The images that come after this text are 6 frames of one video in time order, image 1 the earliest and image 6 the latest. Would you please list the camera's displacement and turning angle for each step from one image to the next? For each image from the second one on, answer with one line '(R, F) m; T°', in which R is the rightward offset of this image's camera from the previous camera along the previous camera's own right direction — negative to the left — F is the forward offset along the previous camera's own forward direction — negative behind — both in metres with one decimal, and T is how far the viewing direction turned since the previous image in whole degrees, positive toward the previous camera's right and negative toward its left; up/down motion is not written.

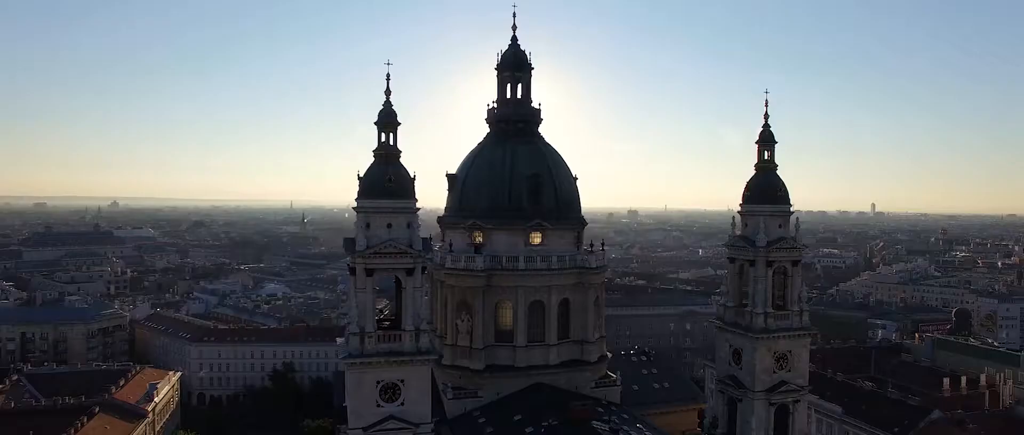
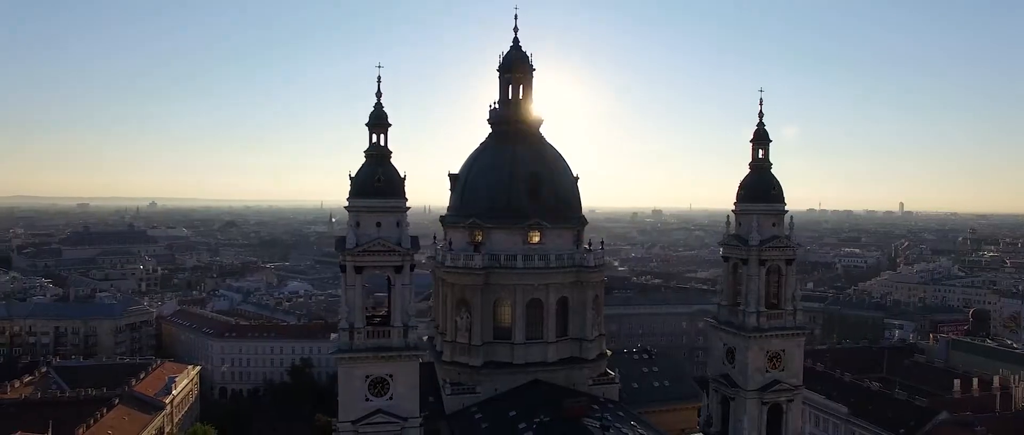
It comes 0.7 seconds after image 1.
(+2.6, -0.7) m; -3°
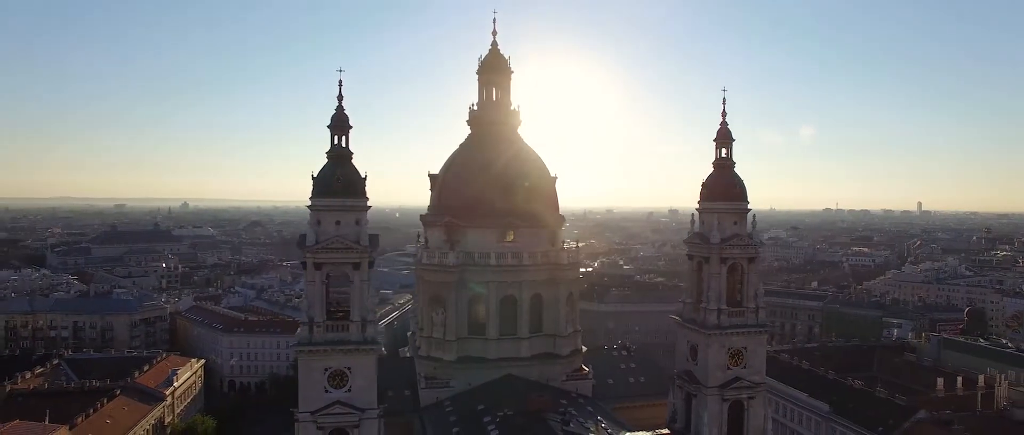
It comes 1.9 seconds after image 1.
(+4.4, -1.0) m; -3°
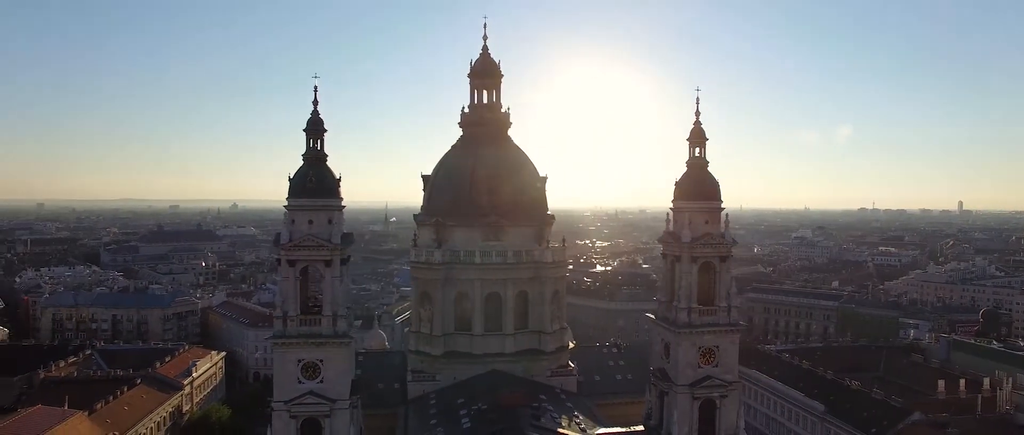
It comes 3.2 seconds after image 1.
(+5.1, -0.9) m; -5°
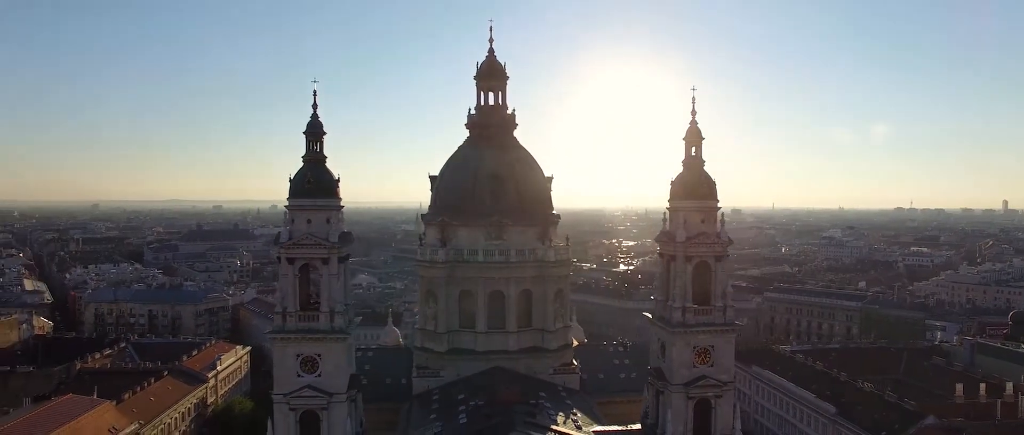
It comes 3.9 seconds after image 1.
(+3.1, -0.5) m; -4°
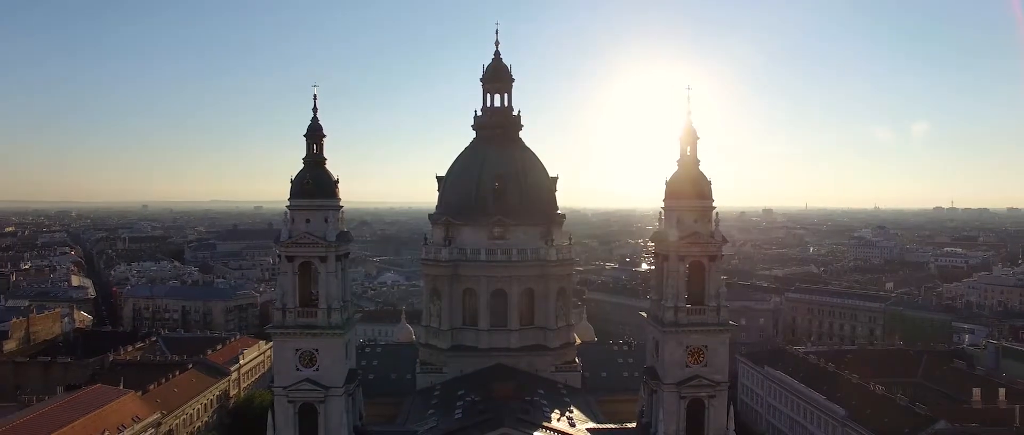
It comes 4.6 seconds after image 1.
(+3.1, -0.5) m; -4°
